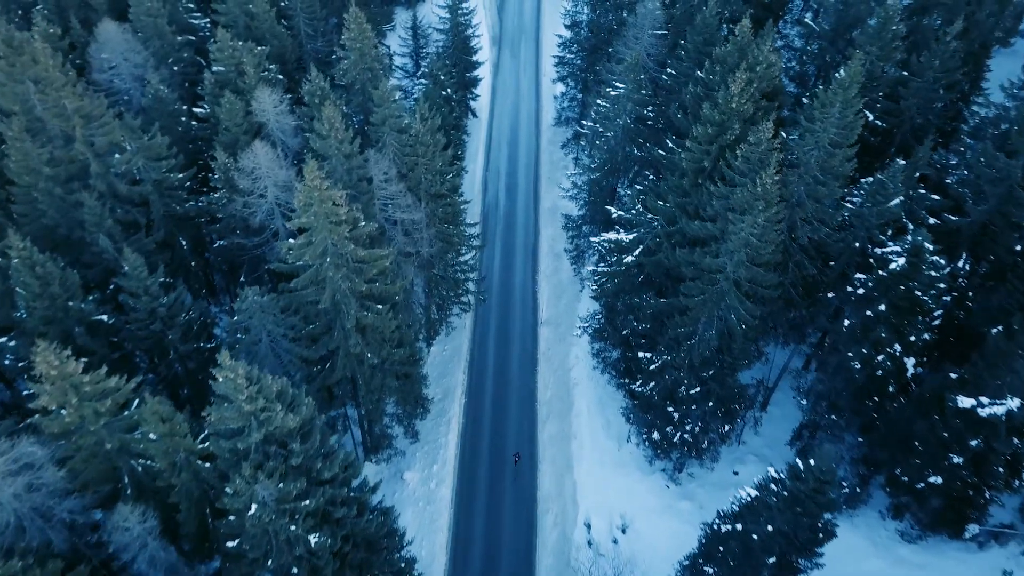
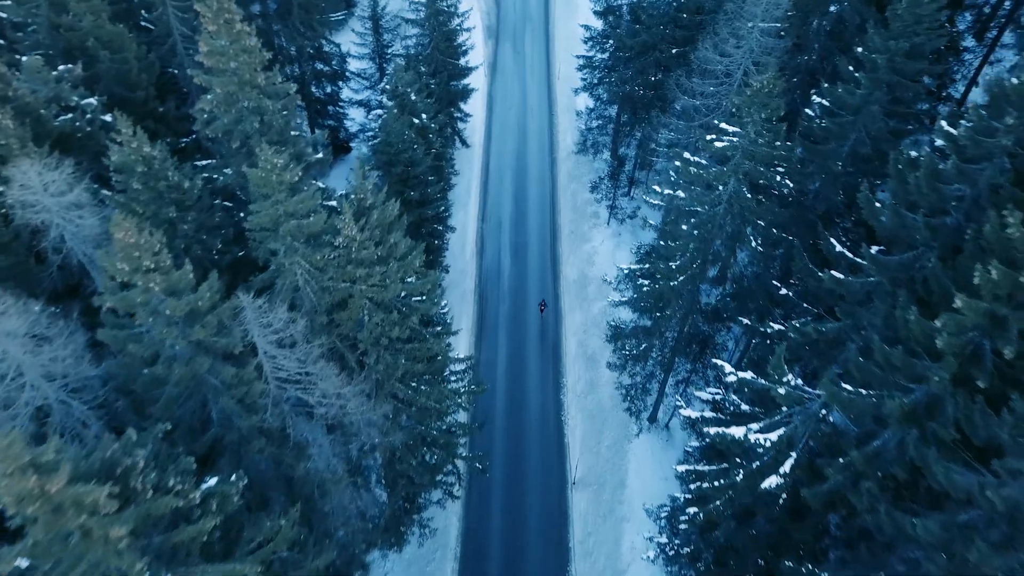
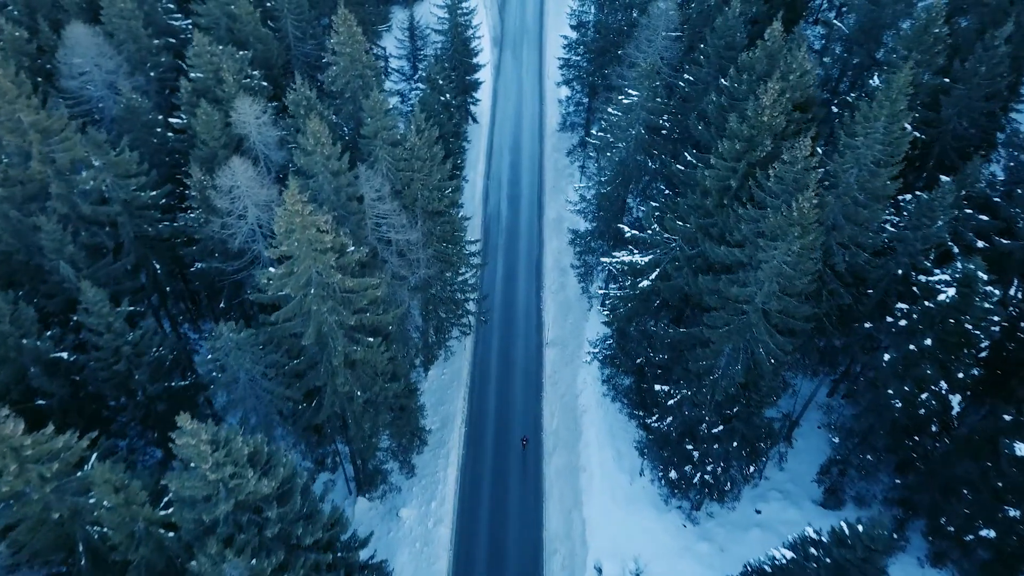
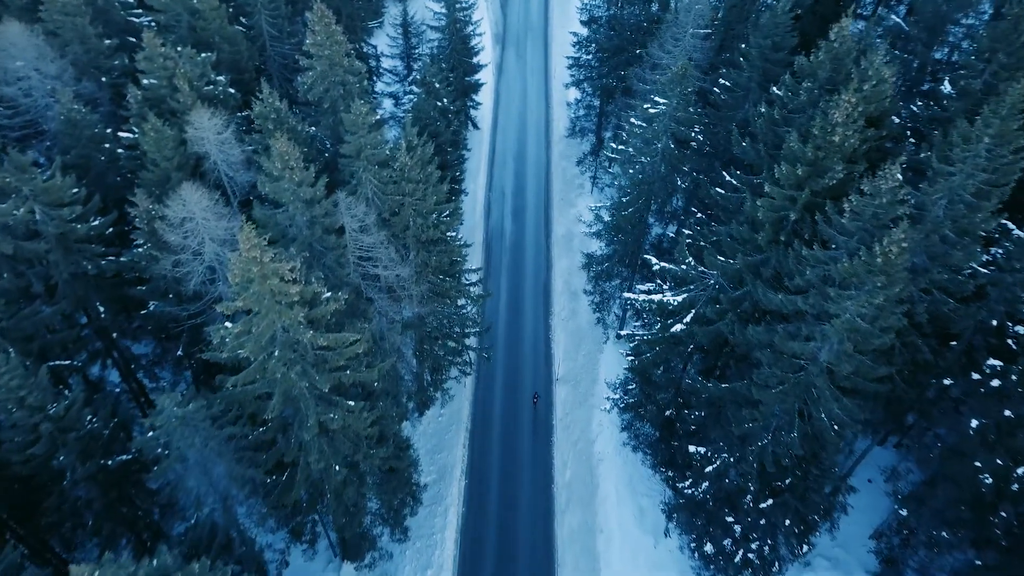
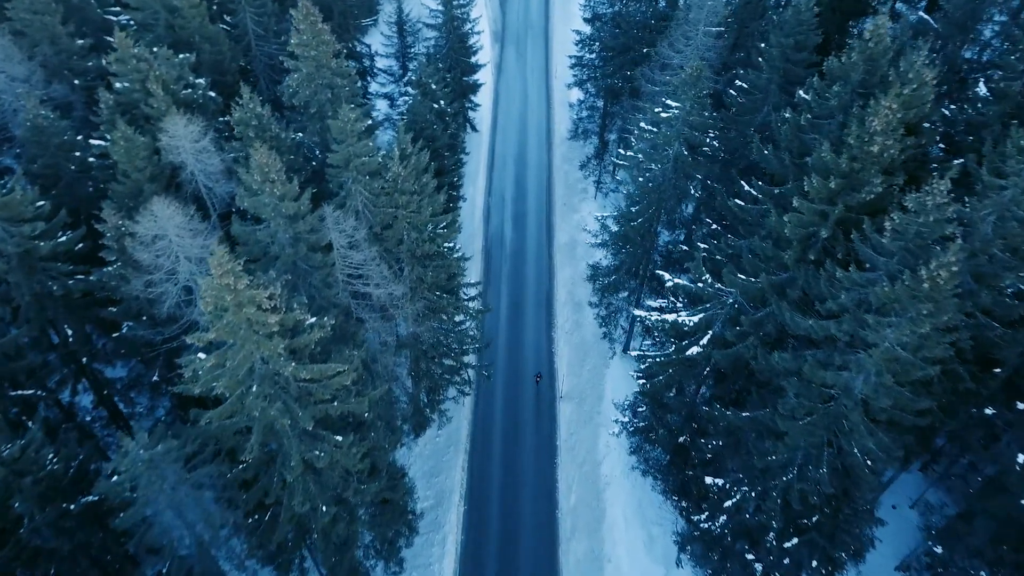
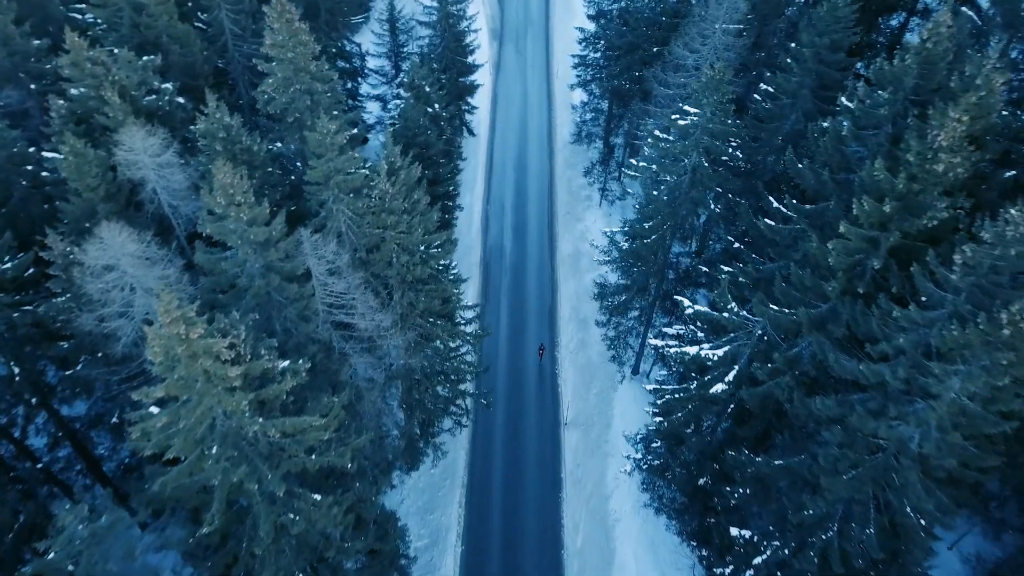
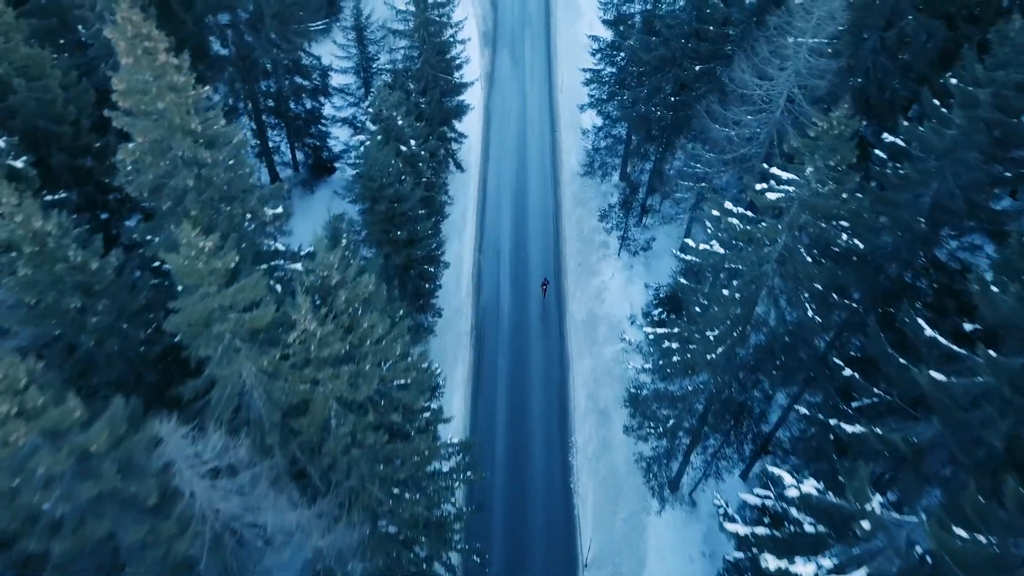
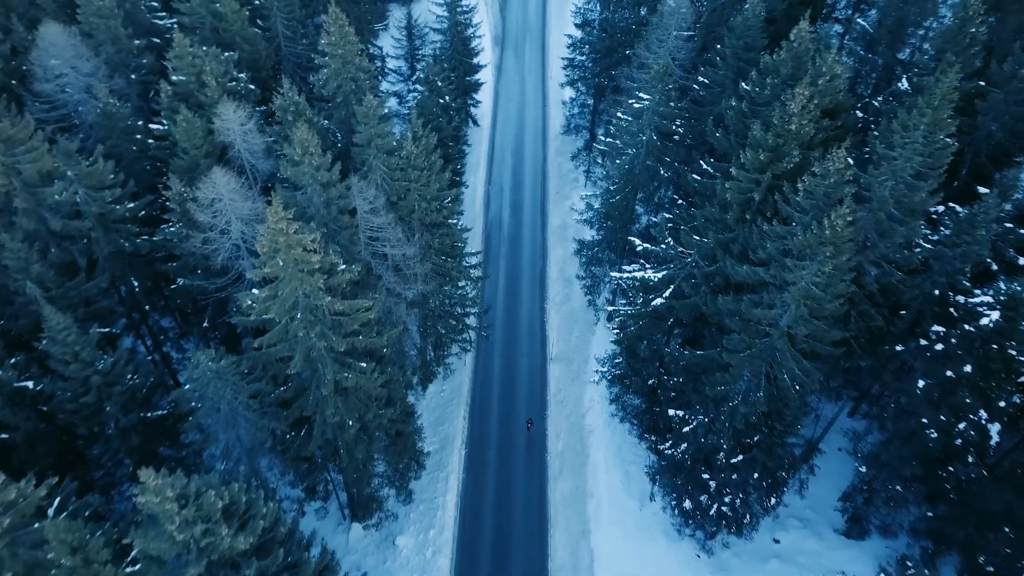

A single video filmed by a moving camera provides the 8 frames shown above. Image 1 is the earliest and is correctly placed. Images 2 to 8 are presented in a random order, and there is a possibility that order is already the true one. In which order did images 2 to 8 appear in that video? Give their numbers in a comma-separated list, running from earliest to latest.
3, 8, 4, 5, 6, 2, 7
